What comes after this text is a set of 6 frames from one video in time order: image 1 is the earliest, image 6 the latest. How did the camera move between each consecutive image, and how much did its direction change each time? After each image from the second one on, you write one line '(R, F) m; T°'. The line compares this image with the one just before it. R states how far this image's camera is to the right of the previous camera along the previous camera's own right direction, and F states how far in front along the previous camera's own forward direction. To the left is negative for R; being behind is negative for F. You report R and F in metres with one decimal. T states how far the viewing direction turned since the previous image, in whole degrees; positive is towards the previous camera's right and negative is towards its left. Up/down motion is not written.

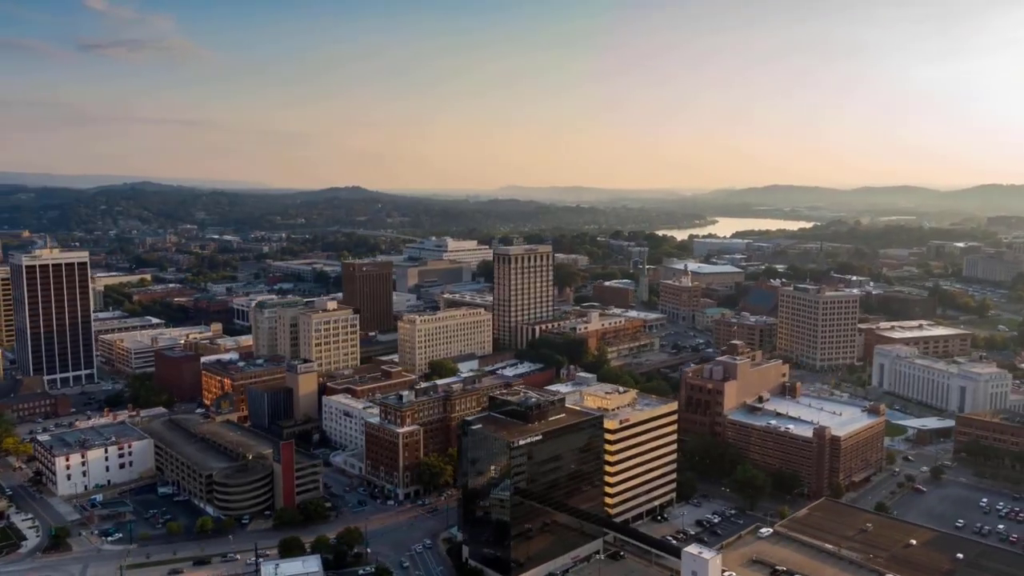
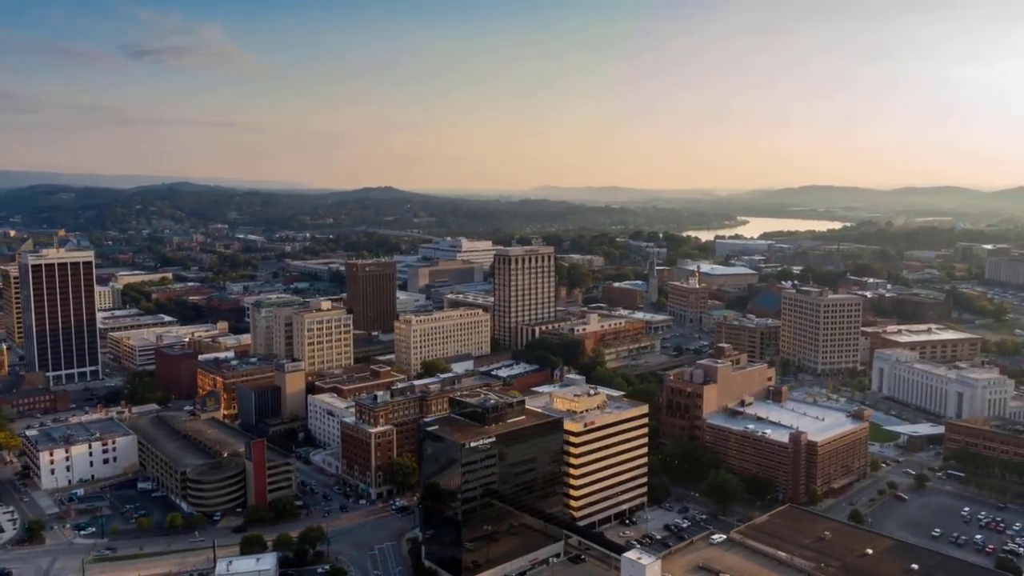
(+3.0, +0.1) m; -2°
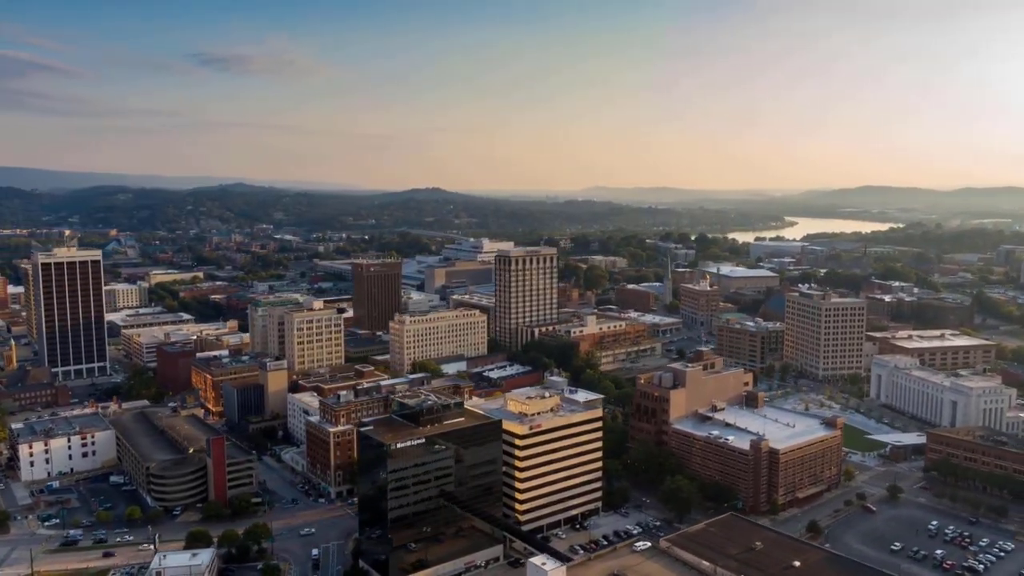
(+4.5, +0.3) m; -4°
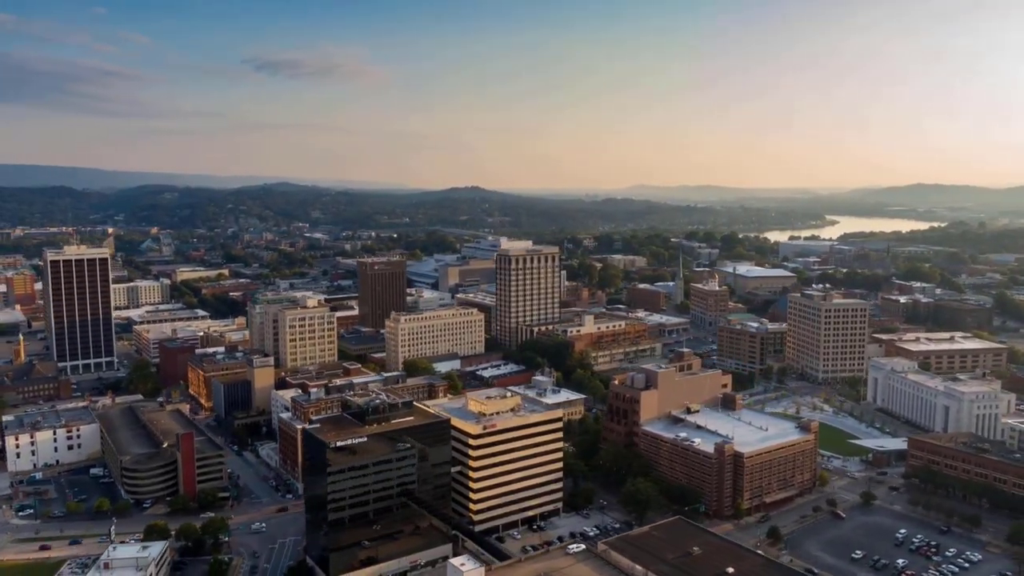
(+3.7, +0.2) m; -3°
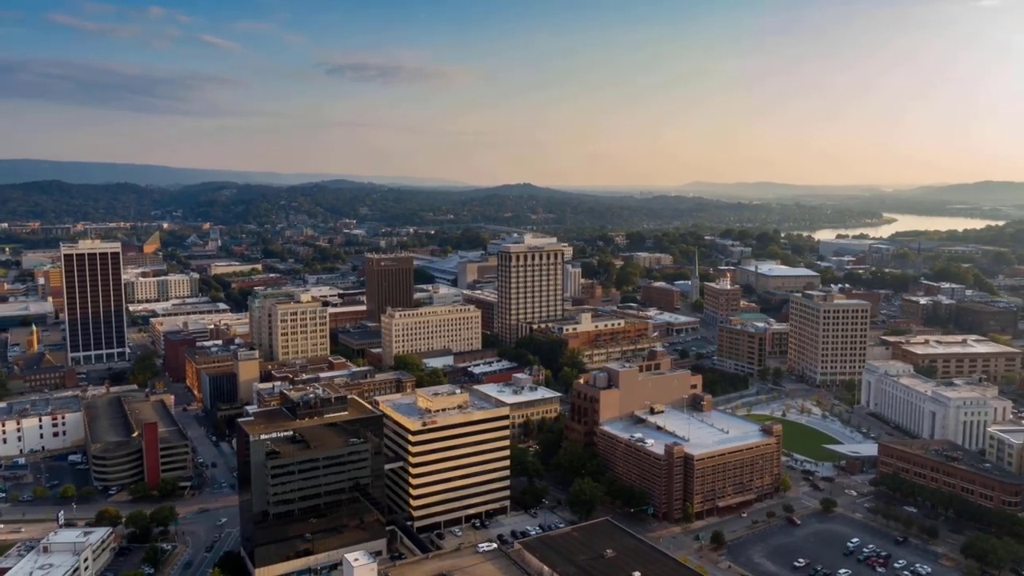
(+4.9, +0.3) m; -4°
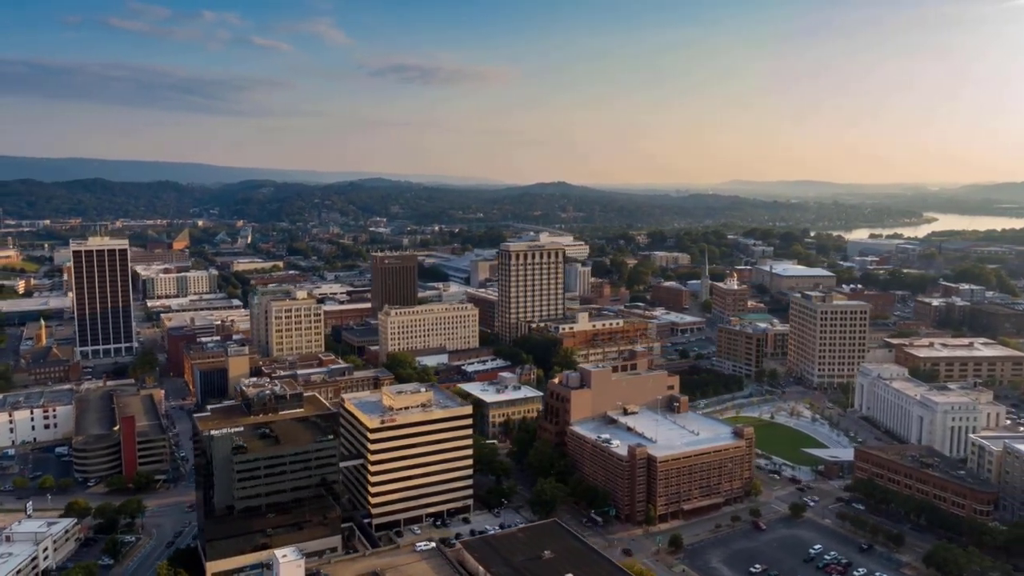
(+3.3, +0.2) m; -3°
